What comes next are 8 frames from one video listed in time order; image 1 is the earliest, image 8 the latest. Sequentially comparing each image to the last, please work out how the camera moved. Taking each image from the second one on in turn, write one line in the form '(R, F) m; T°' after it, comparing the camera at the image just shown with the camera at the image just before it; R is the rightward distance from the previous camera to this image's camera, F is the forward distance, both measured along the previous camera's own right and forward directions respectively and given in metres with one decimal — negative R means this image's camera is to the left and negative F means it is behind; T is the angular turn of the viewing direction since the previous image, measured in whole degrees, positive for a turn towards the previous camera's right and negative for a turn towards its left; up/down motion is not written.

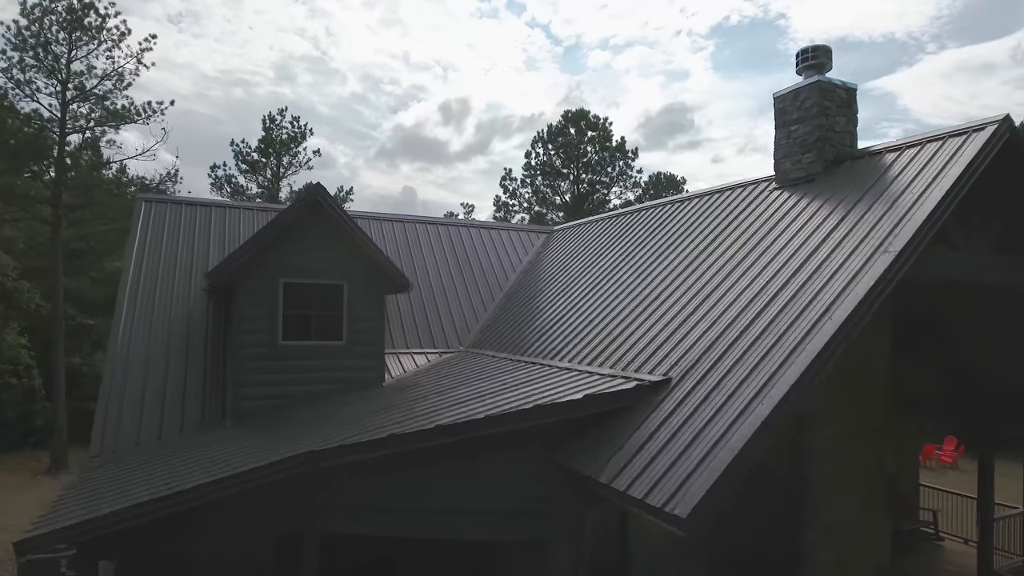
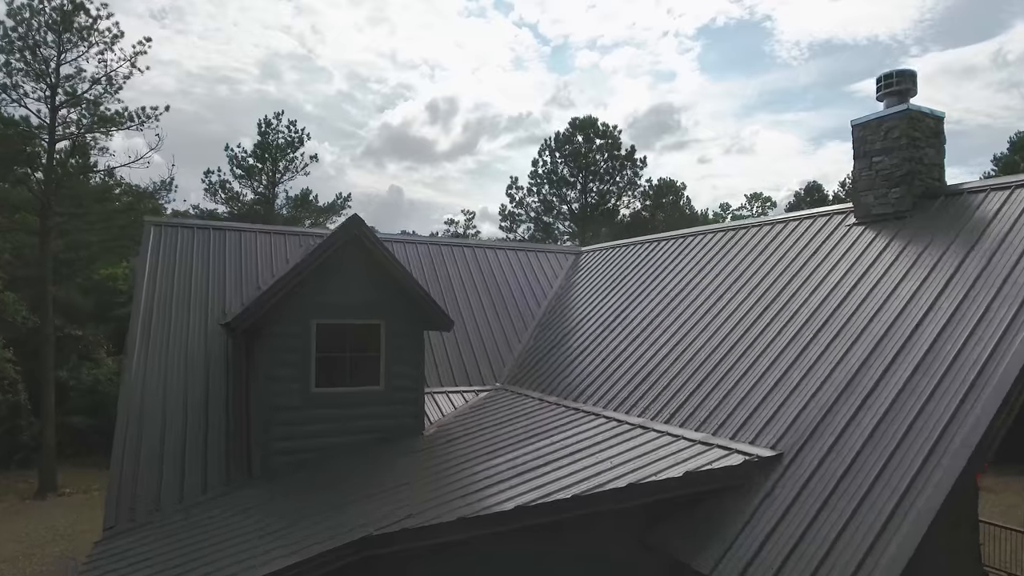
(-0.7, +0.7) m; +1°
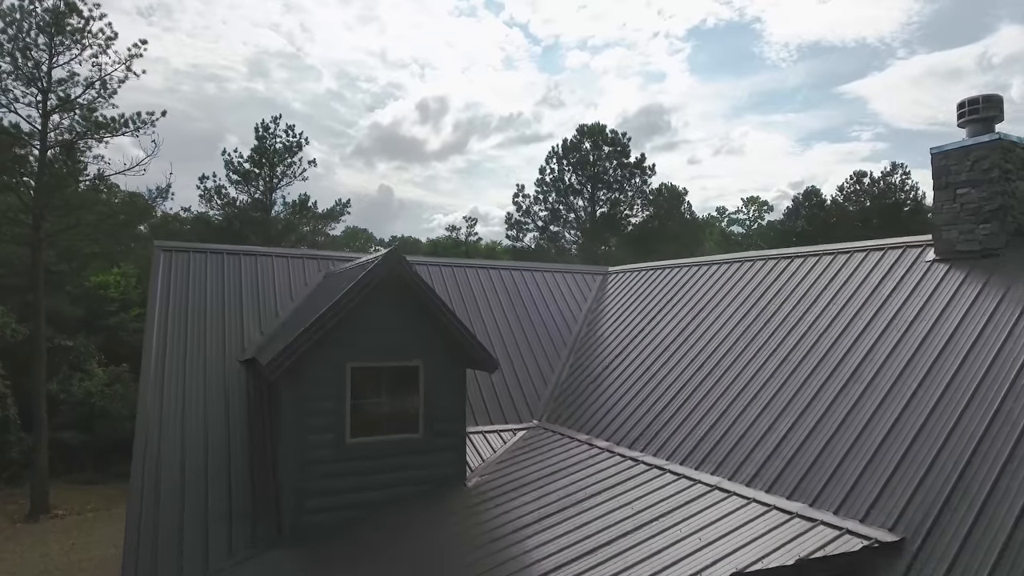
(-0.6, +0.6) m; +1°
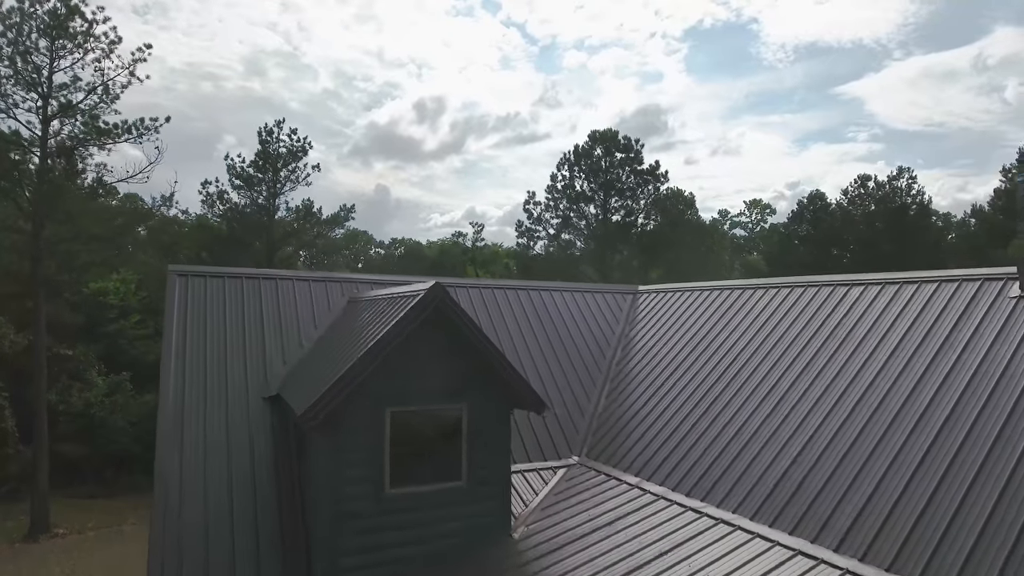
(-0.5, +0.5) m; 0°
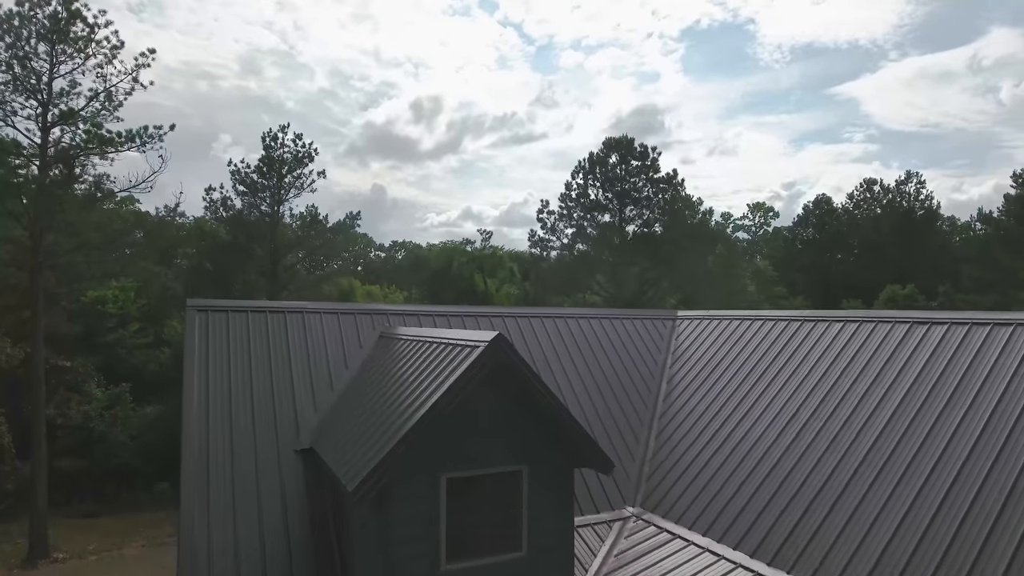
(-0.6, +0.6) m; 0°
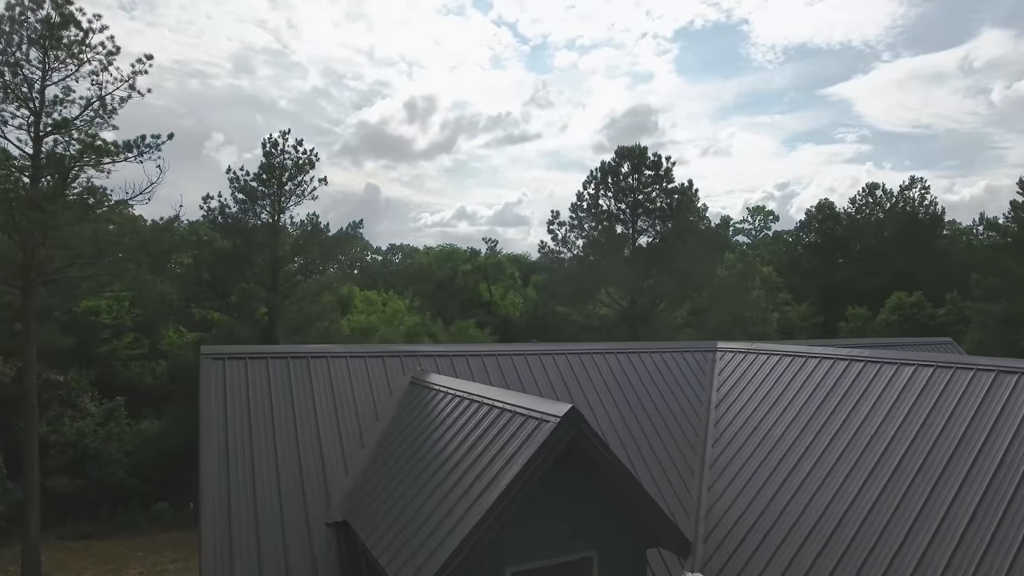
(-0.5, +0.7) m; +1°
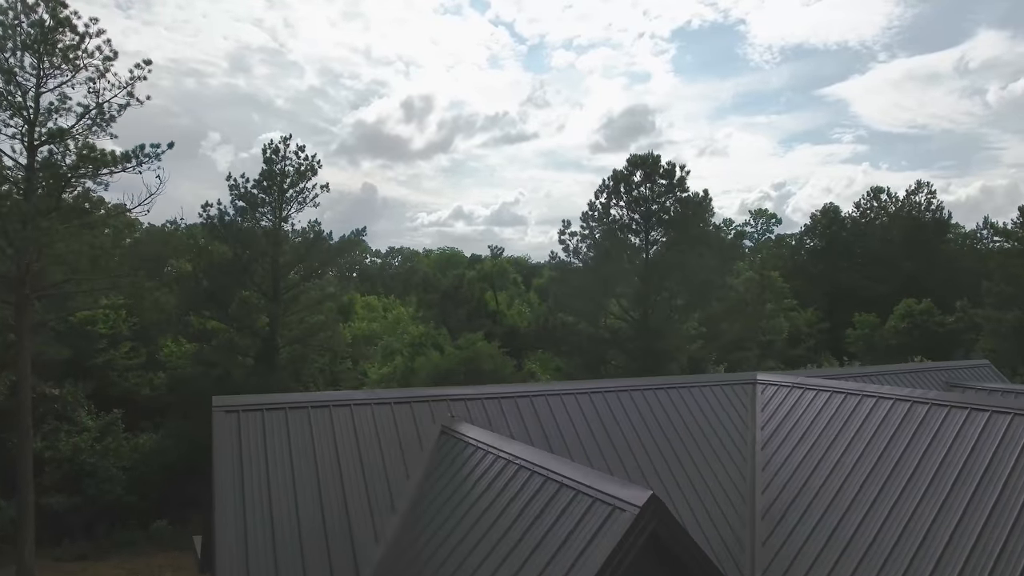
(-0.4, +0.6) m; 0°
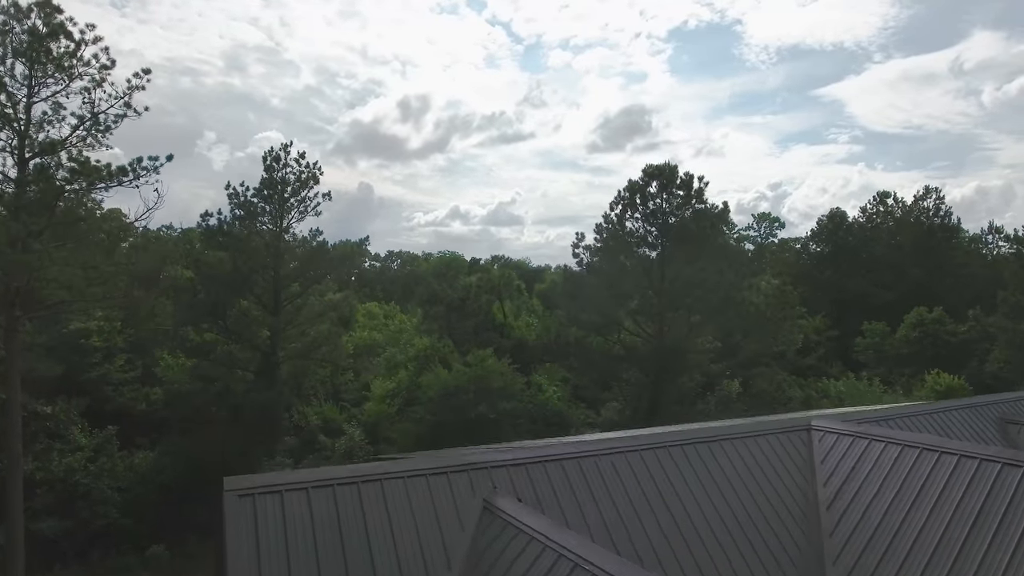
(-0.5, +0.8) m; 0°
